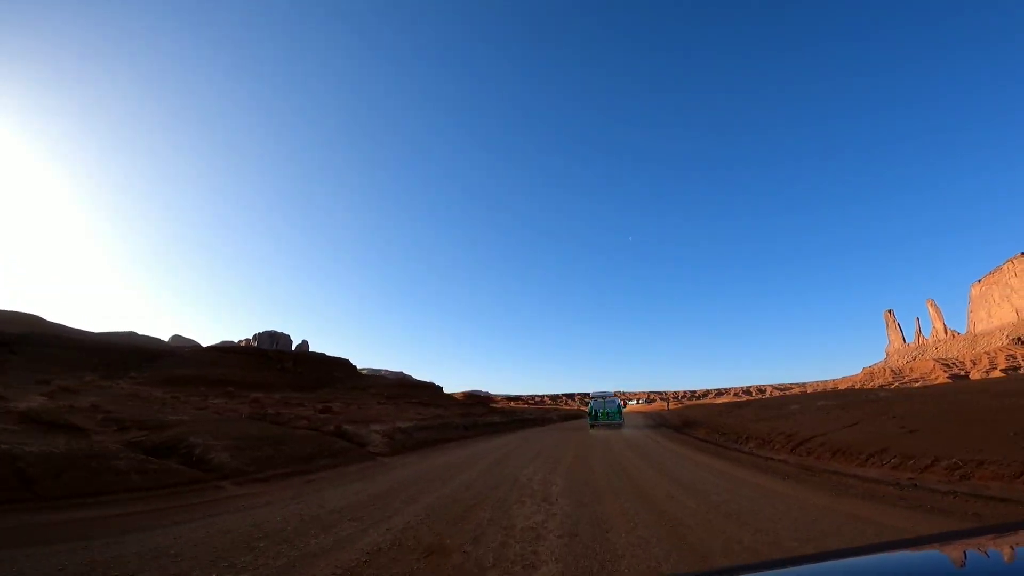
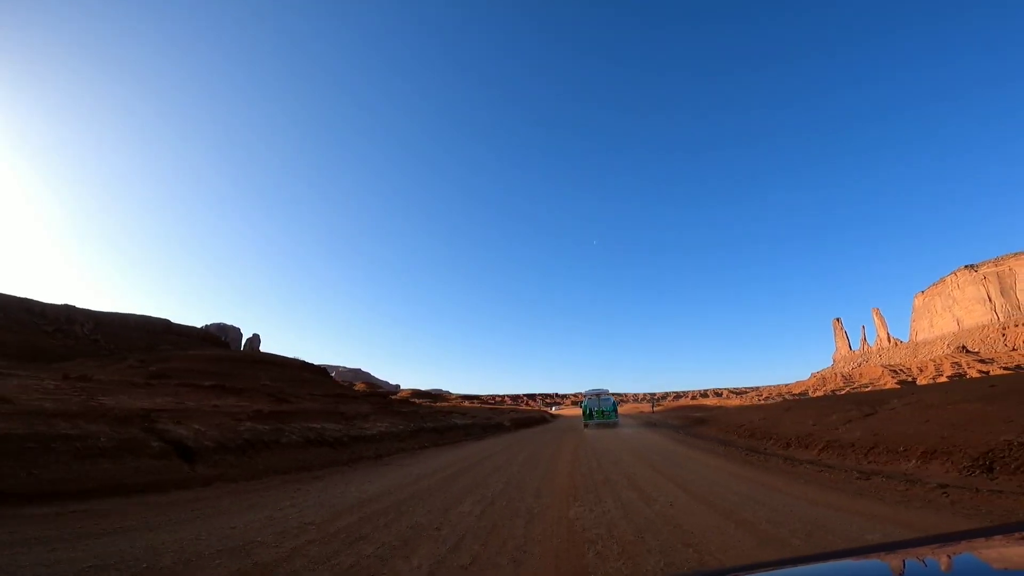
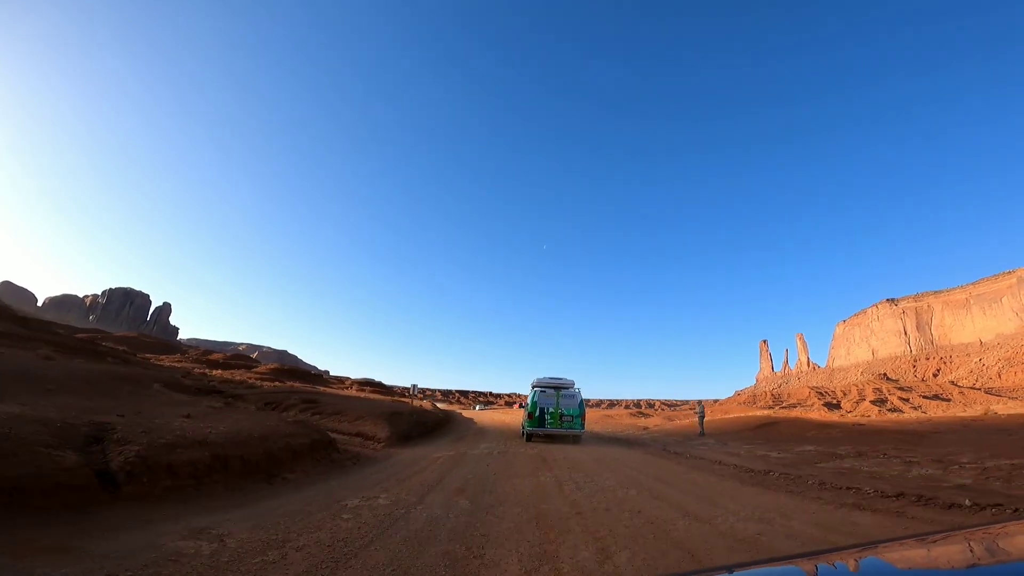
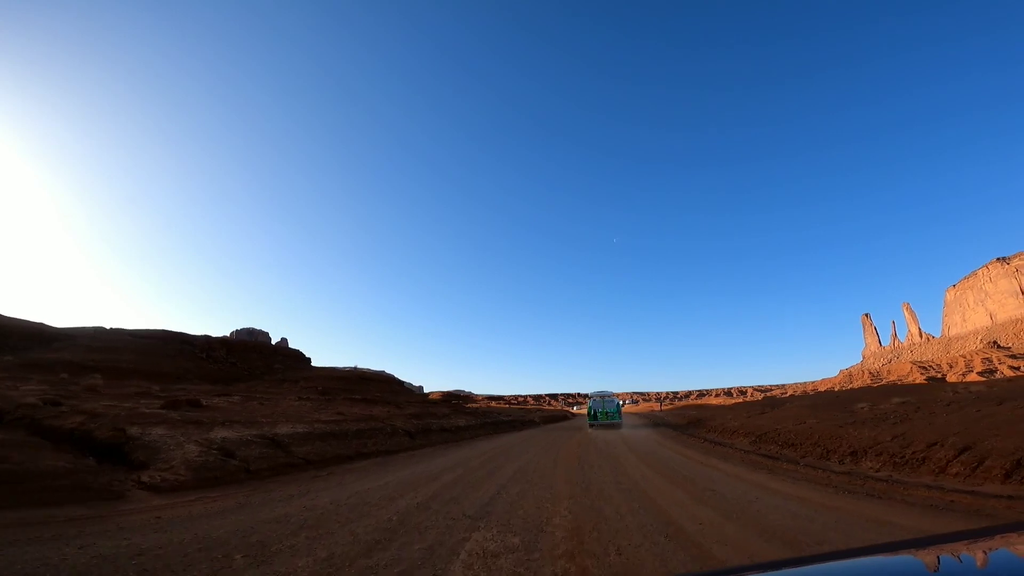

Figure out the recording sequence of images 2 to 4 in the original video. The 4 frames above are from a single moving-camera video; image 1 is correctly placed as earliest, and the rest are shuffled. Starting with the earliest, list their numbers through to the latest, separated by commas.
4, 2, 3
